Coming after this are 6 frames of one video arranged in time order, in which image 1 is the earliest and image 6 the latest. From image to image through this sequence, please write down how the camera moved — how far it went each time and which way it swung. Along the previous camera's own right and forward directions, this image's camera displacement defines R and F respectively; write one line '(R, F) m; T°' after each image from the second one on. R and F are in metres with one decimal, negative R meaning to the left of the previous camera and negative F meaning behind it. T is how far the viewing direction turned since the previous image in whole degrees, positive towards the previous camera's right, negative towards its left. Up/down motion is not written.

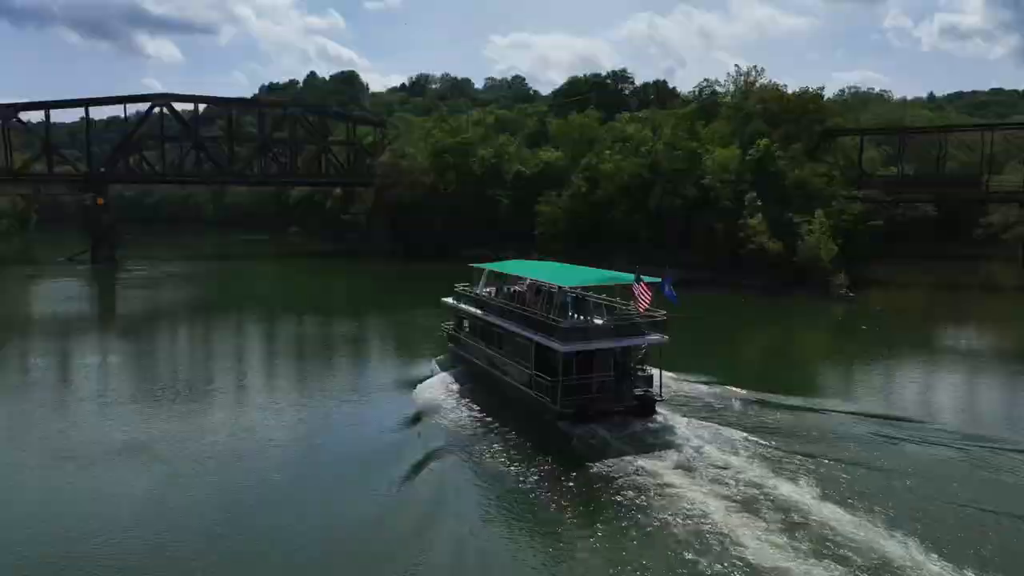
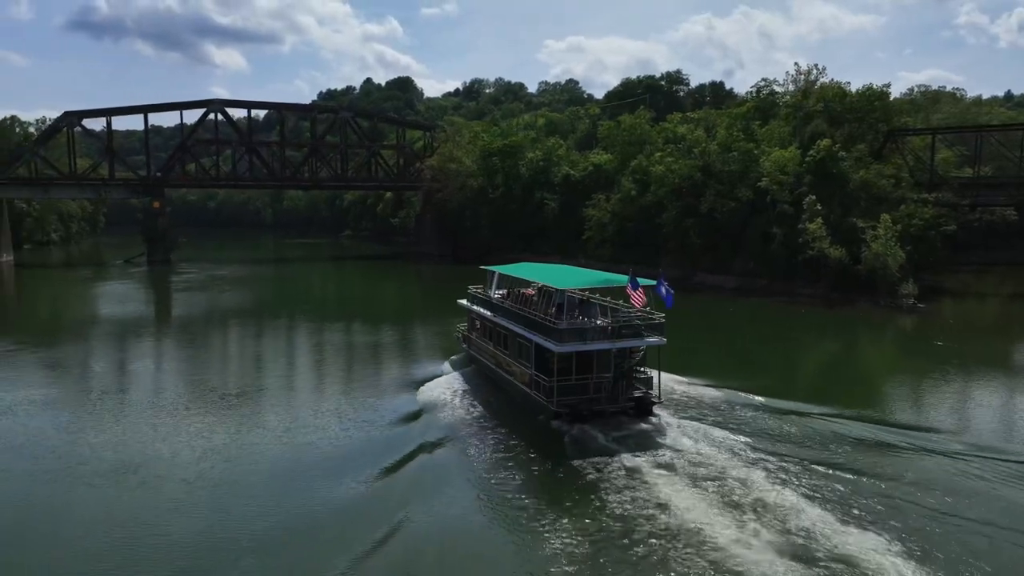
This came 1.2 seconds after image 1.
(+0.4, +1.0) m; -4°
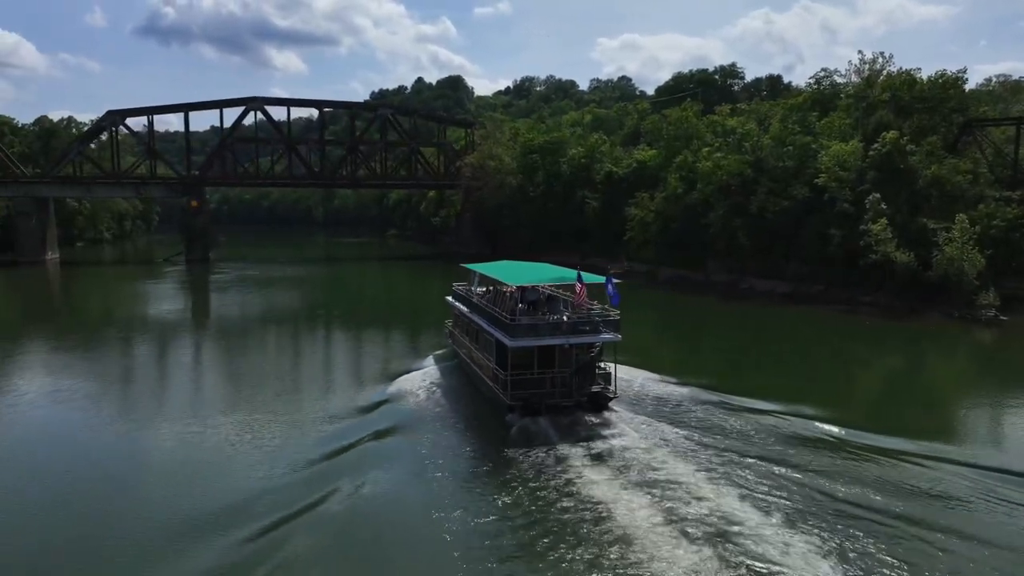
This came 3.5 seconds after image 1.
(+0.9, +2.2) m; -4°
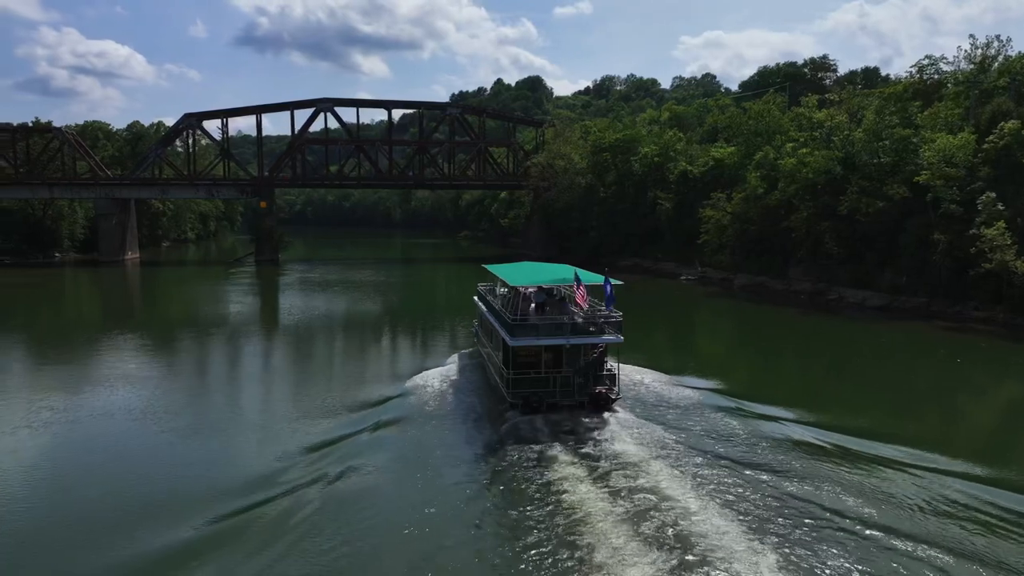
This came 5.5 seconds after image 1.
(+0.8, +2.2) m; -6°
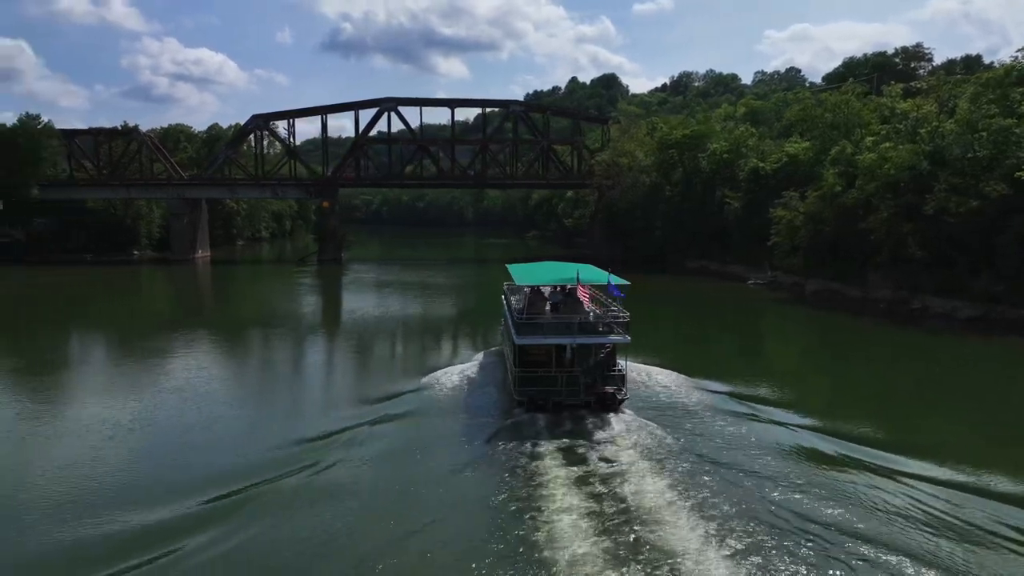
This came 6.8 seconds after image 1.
(+1.1, +1.5) m; -6°
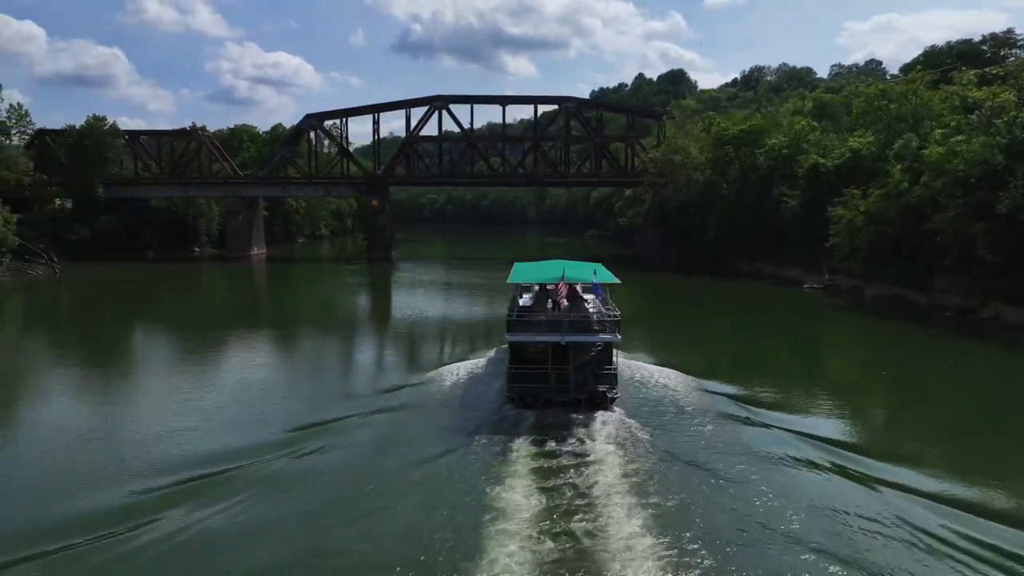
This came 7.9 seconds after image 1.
(+1.4, +1.1) m; -5°
